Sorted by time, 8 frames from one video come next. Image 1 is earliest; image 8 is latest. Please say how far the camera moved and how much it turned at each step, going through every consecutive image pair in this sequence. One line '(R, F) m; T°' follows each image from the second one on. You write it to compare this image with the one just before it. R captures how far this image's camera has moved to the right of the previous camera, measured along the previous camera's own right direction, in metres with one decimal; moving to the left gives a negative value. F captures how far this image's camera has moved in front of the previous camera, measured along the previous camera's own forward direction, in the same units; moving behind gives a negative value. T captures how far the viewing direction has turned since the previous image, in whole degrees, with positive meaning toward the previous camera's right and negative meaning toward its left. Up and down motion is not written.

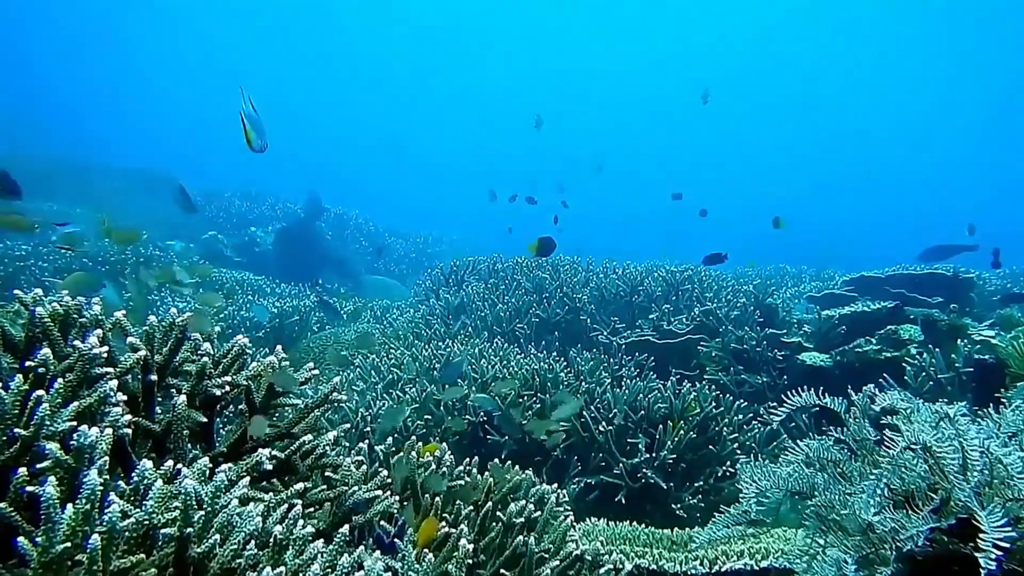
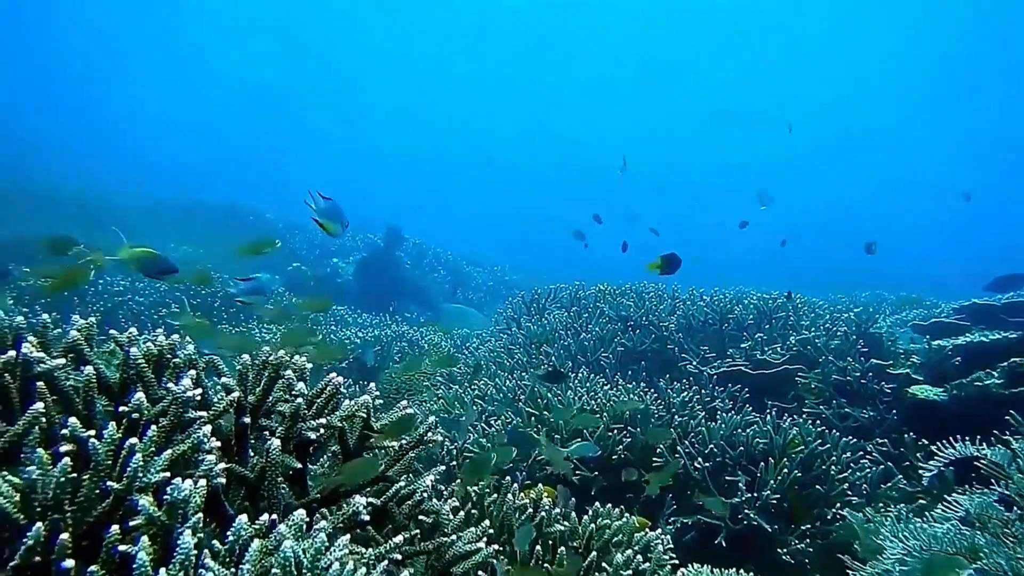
(-0.1, +0.2) m; -5°
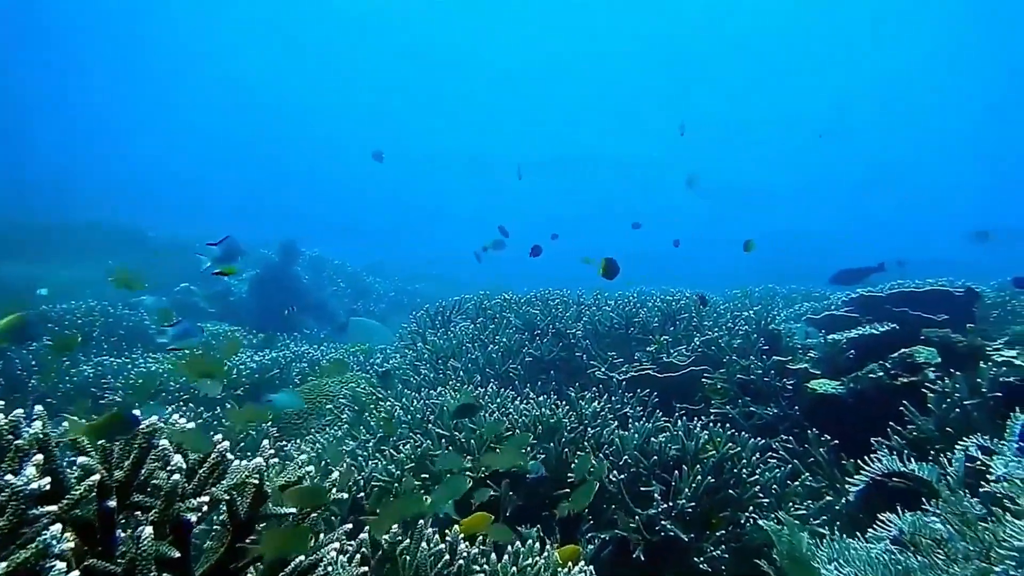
(0.0, +0.2) m; +7°
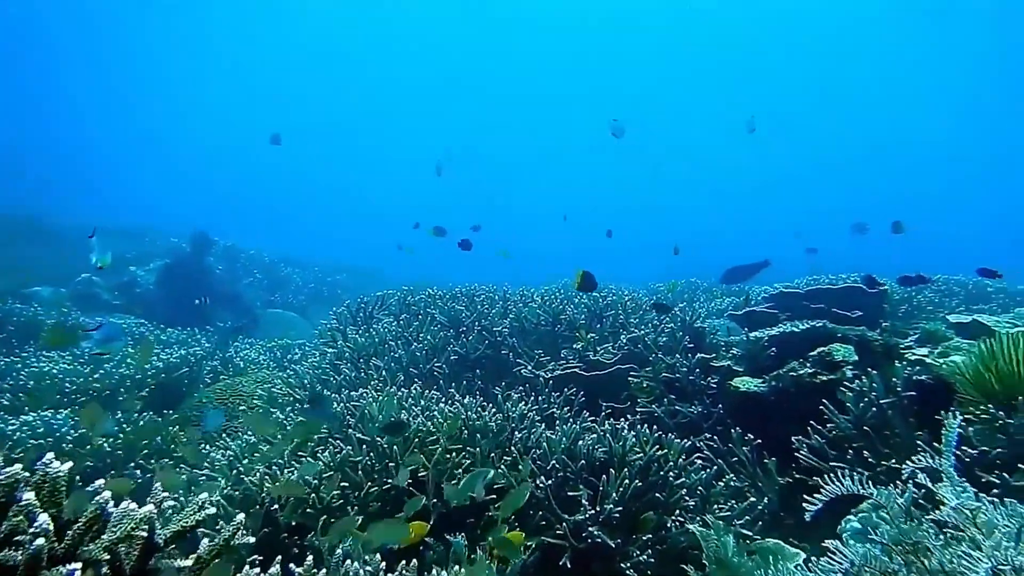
(0.0, +0.2) m; +5°
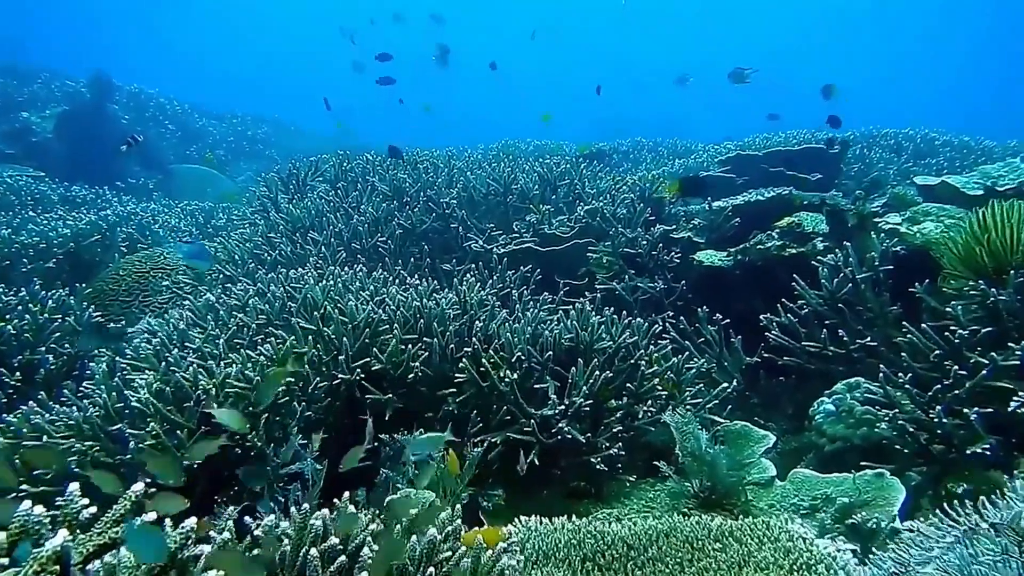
(-0.2, +0.5) m; +5°
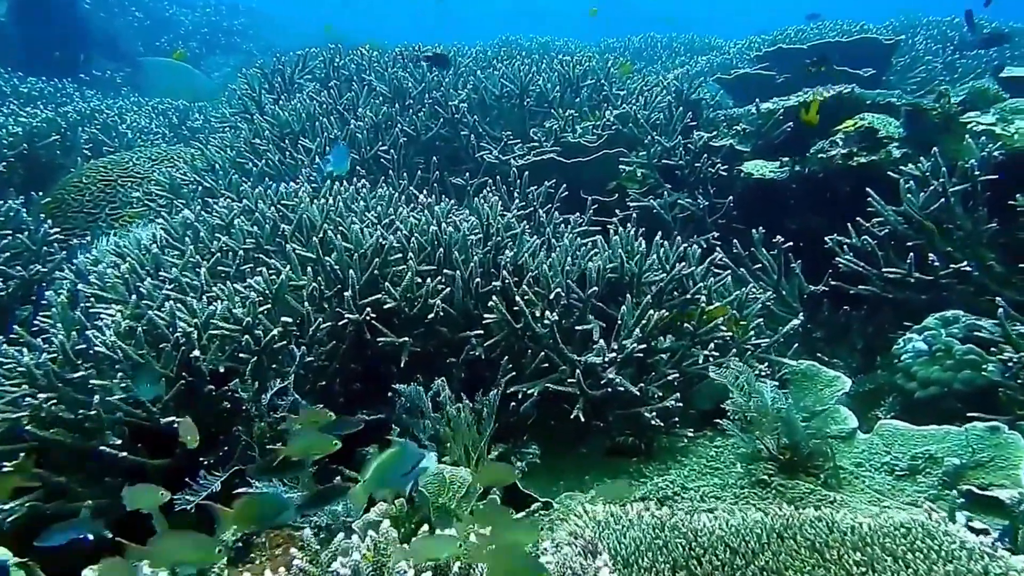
(-0.3, +0.7) m; +1°
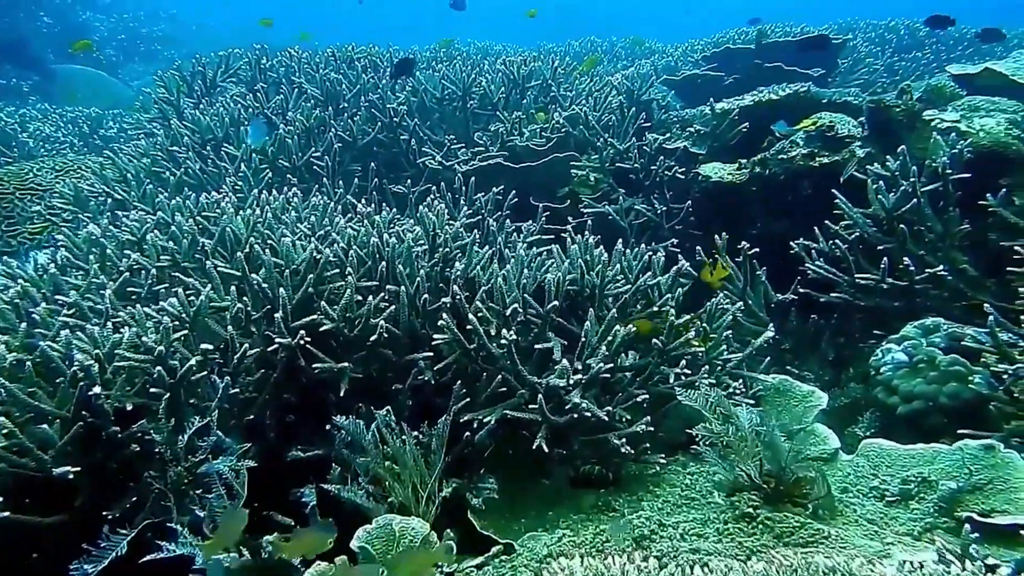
(0.0, +0.4) m; +4°
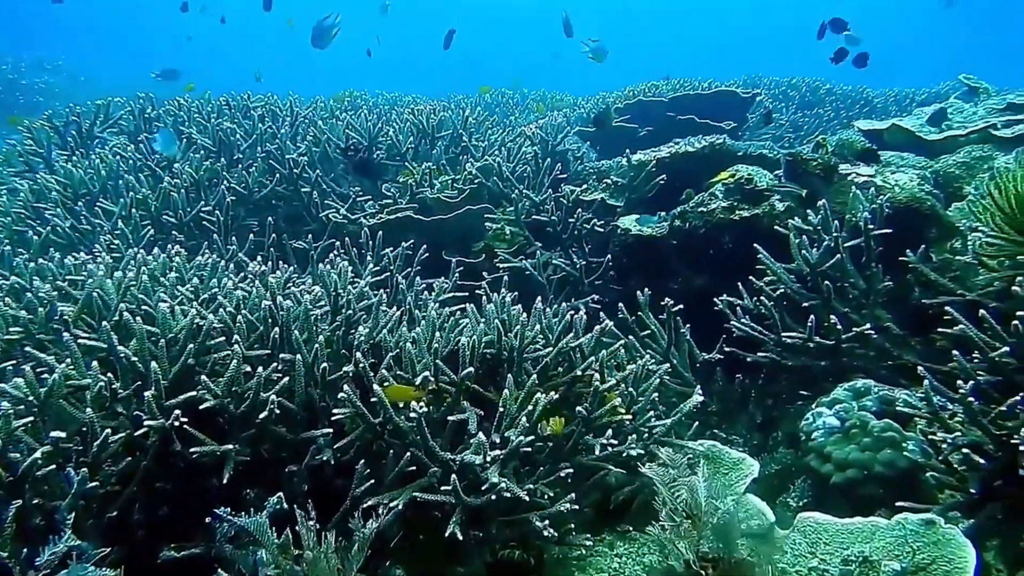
(0.0, +0.3) m; +6°
